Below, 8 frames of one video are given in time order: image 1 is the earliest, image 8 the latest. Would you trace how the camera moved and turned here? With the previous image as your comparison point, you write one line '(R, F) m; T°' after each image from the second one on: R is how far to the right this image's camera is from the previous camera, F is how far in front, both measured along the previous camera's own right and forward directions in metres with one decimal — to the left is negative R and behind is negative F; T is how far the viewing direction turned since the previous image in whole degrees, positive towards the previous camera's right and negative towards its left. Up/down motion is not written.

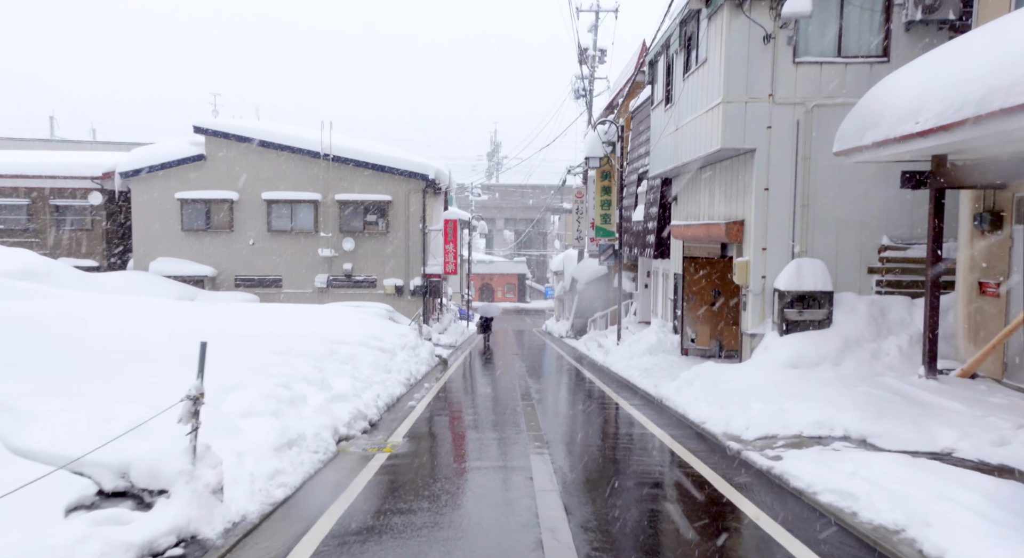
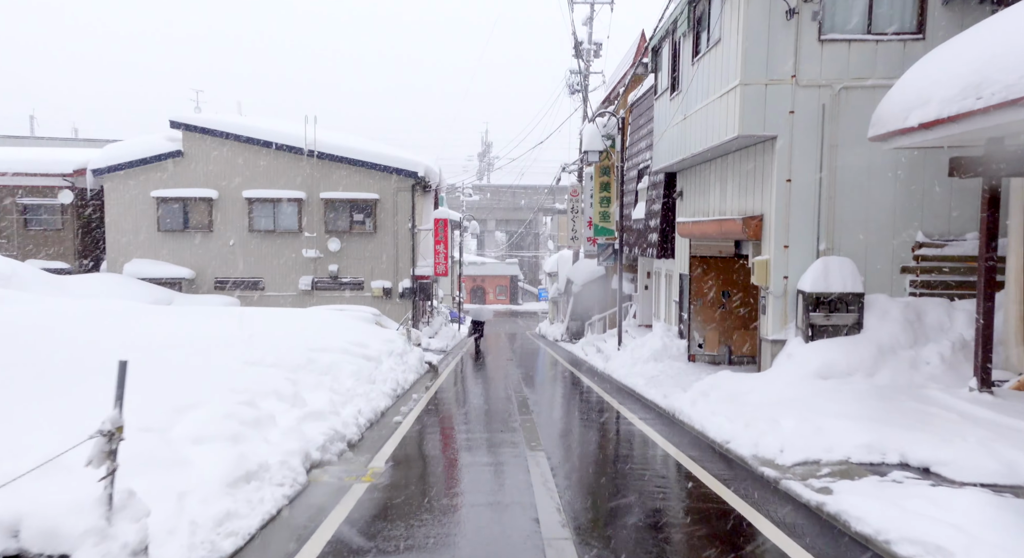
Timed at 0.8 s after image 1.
(-0.1, +1.1) m; +1°
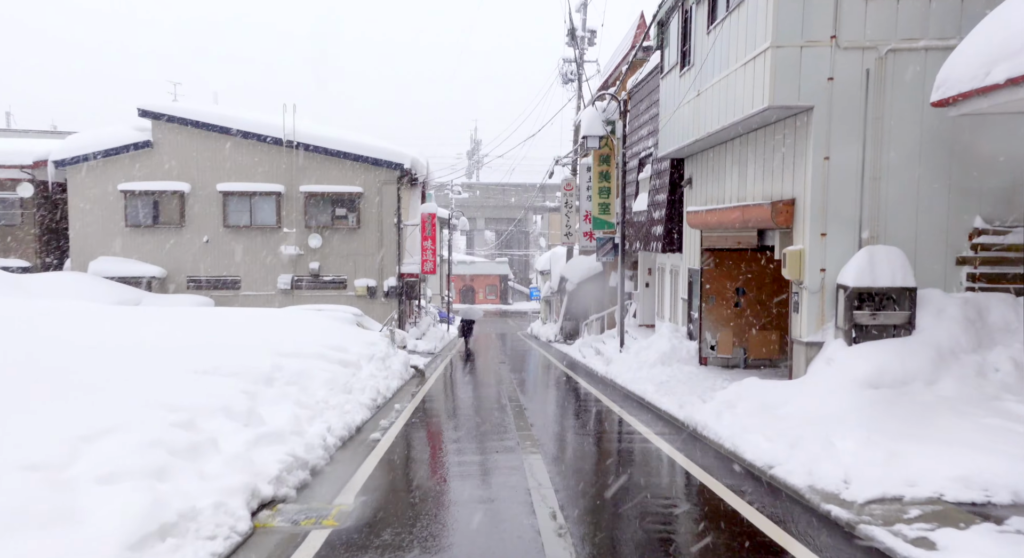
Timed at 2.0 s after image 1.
(-0.1, +1.5) m; +1°
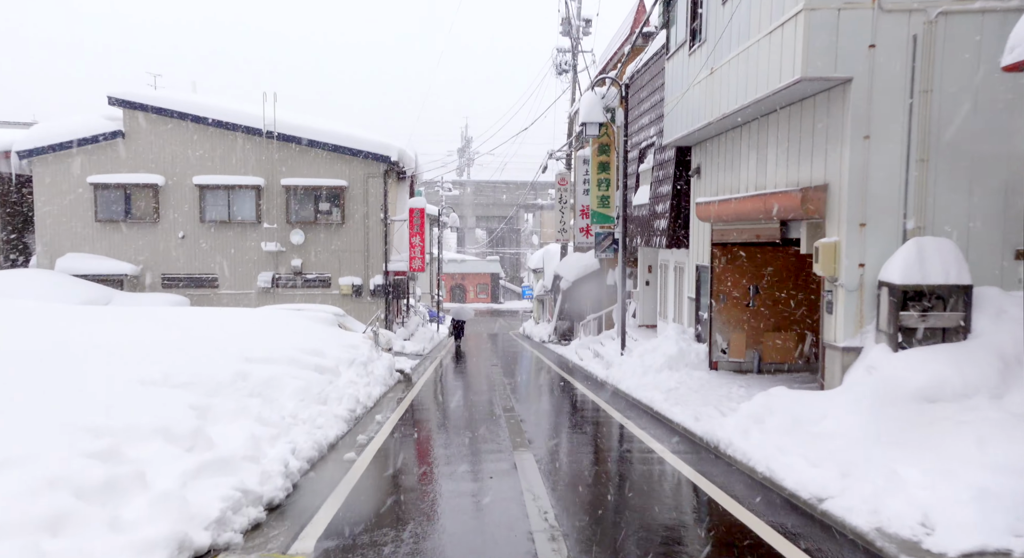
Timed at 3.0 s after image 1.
(0.0, +1.2) m; +1°
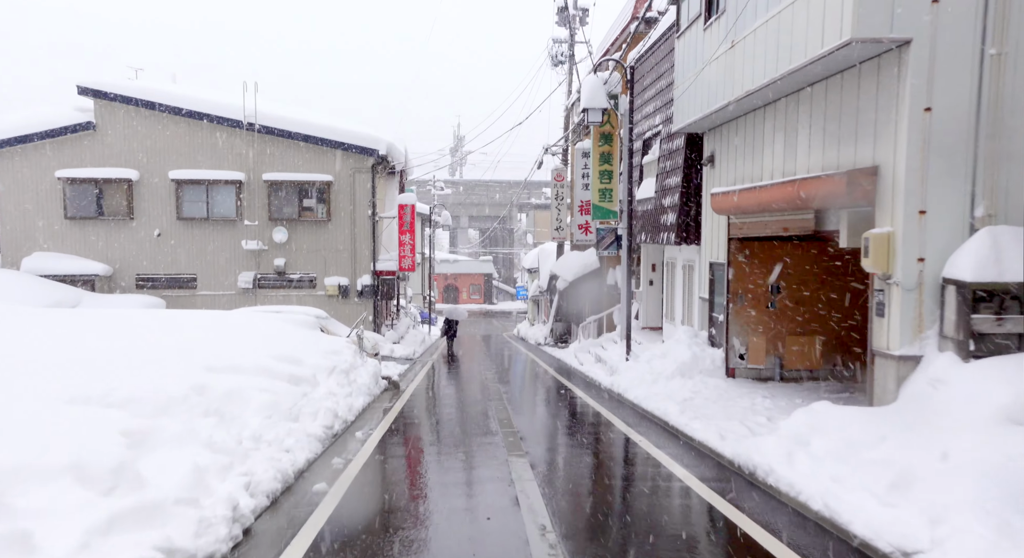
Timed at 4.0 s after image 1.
(-0.1, +1.2) m; +1°
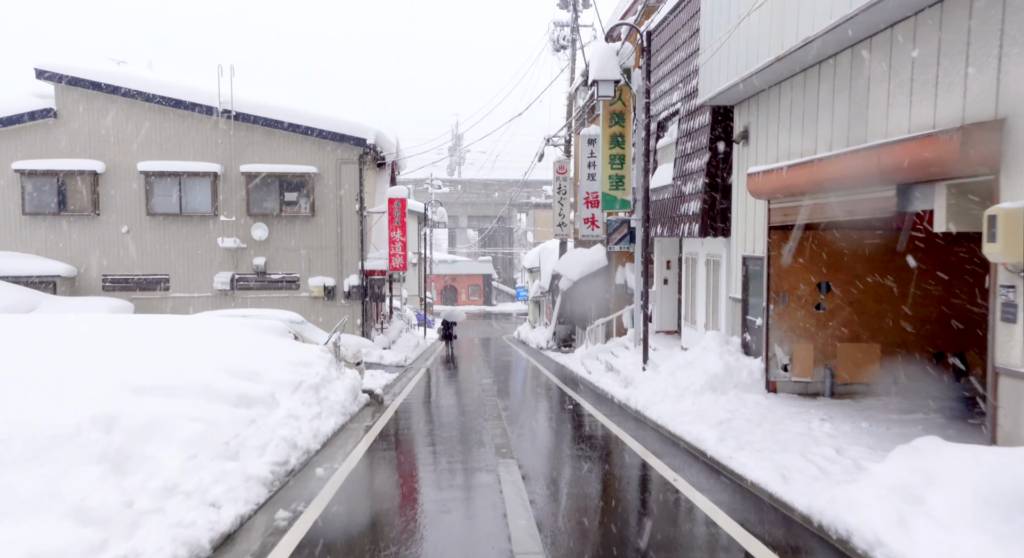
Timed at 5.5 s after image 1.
(0.0, +1.9) m; 0°
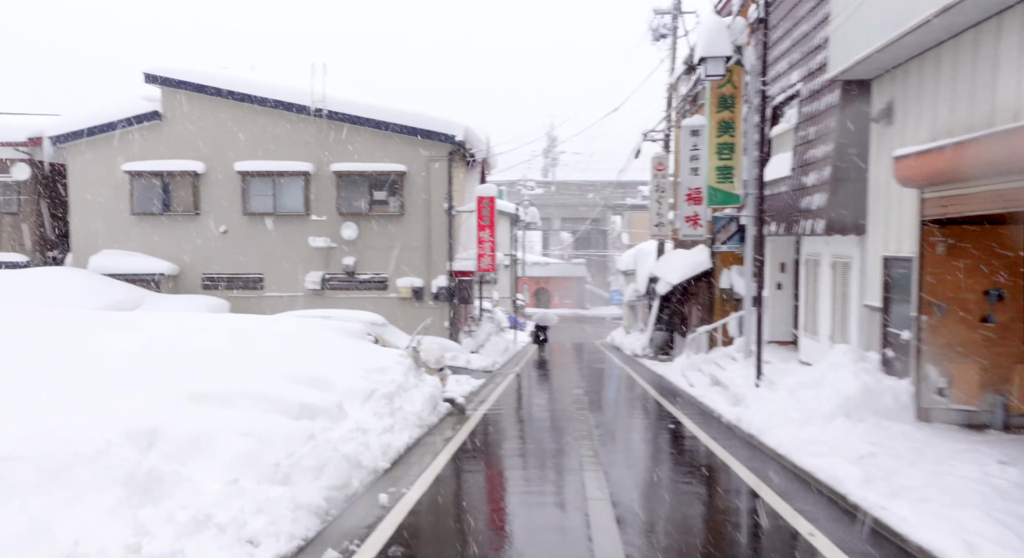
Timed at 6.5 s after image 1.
(0.0, +1.1) m; -7°
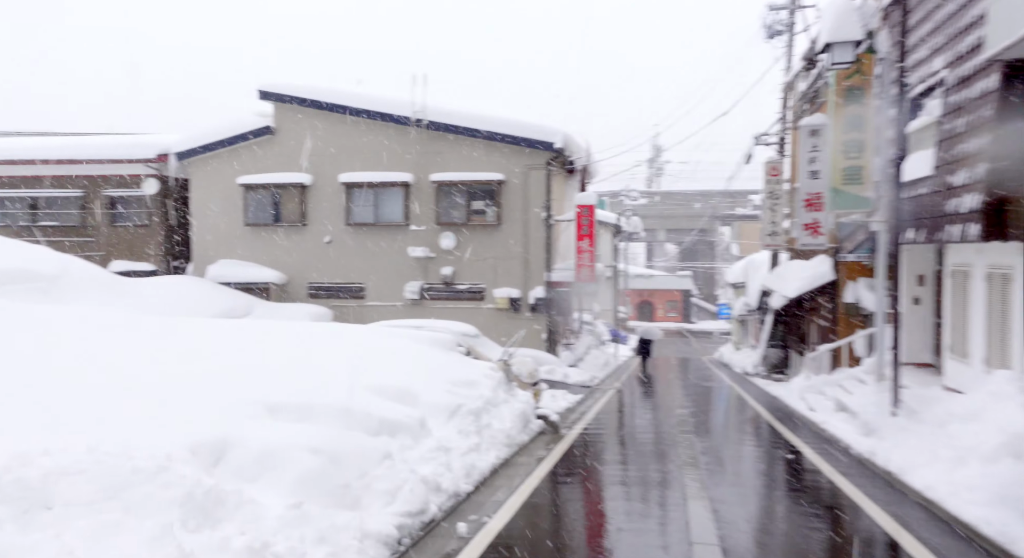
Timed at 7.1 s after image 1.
(0.0, +0.8) m; -8°
